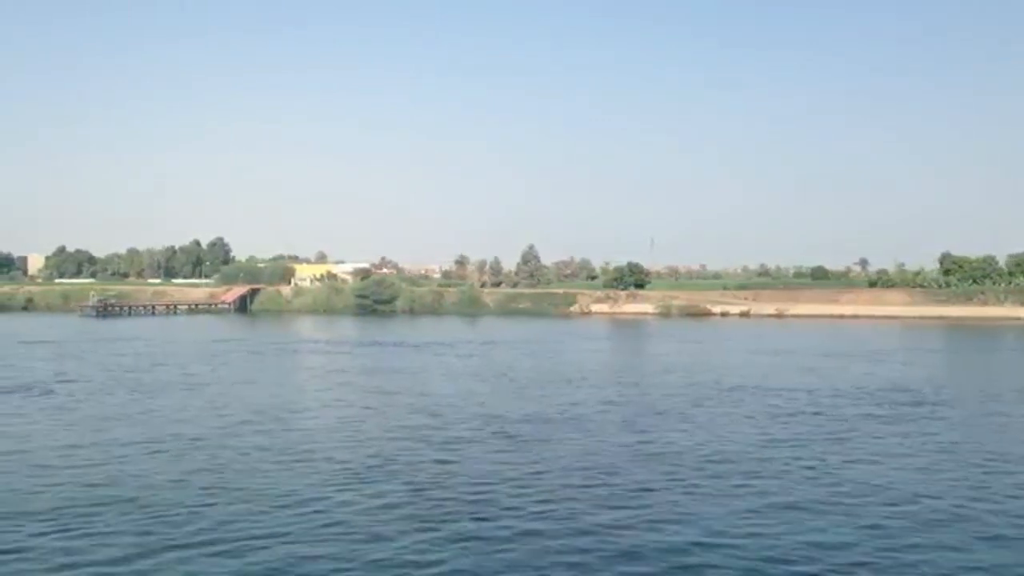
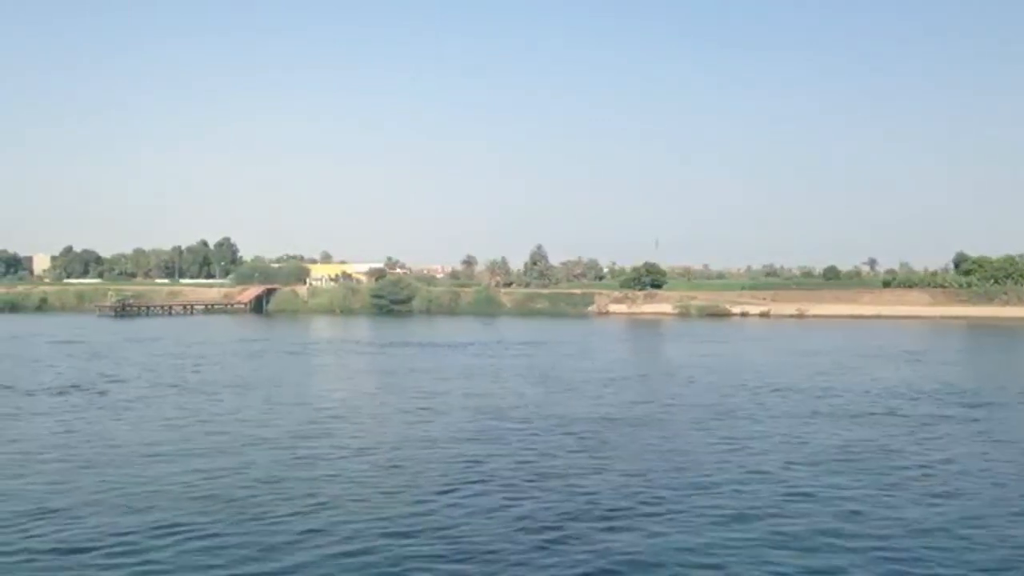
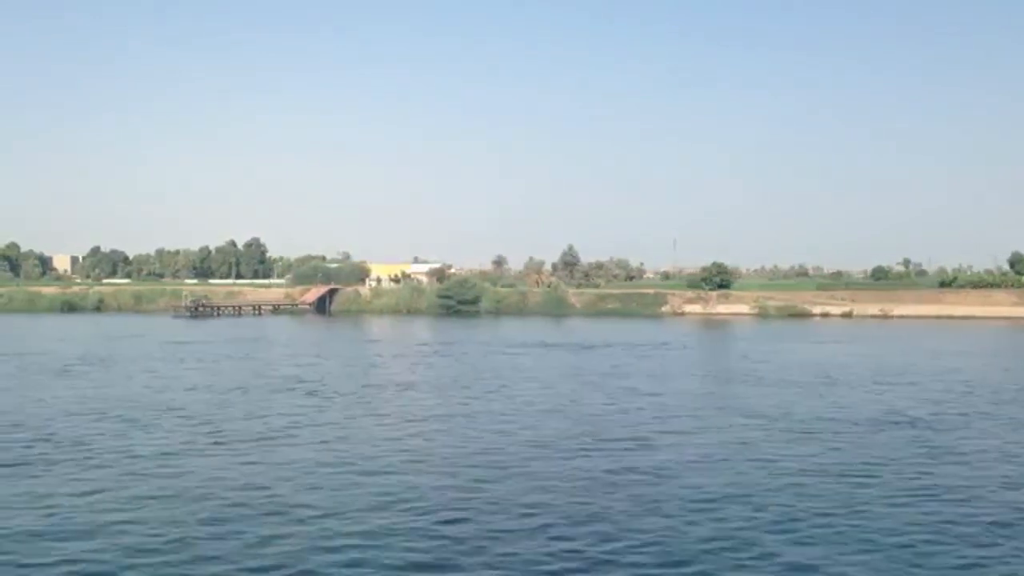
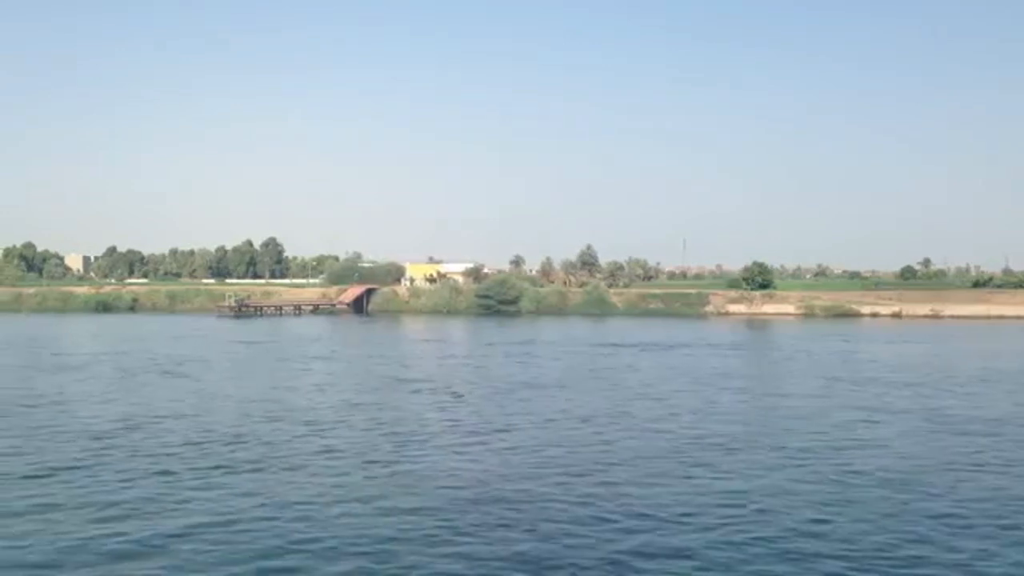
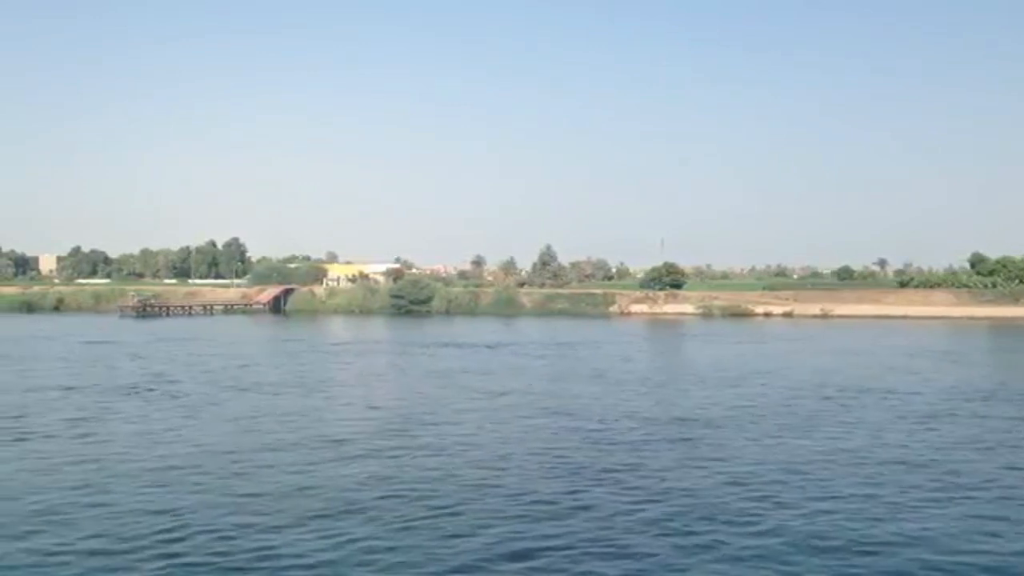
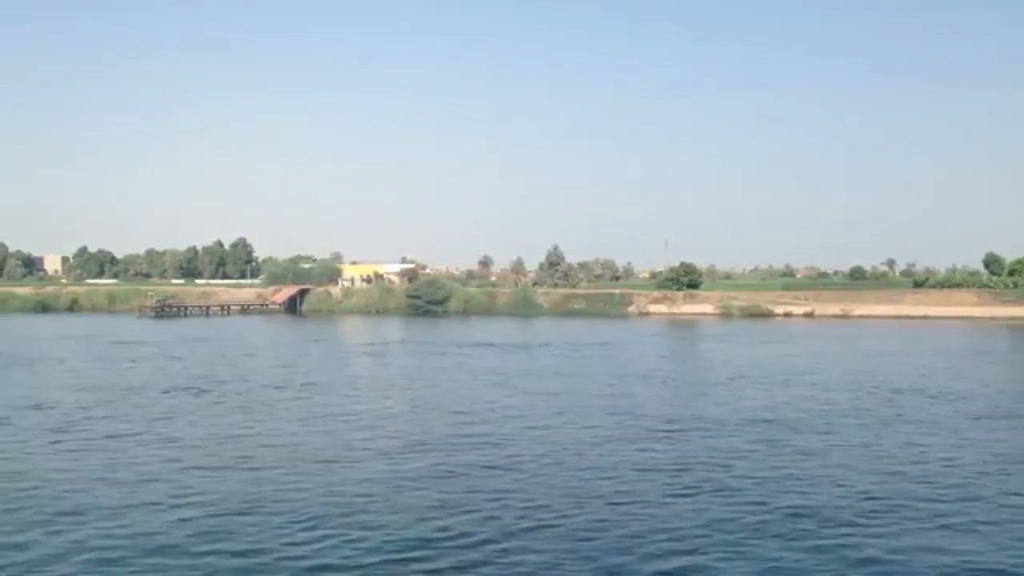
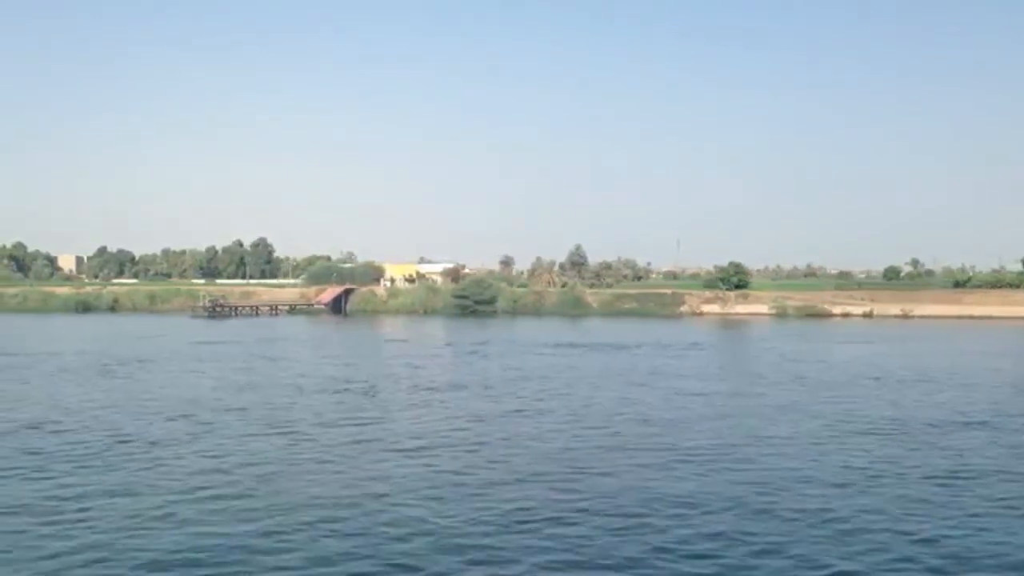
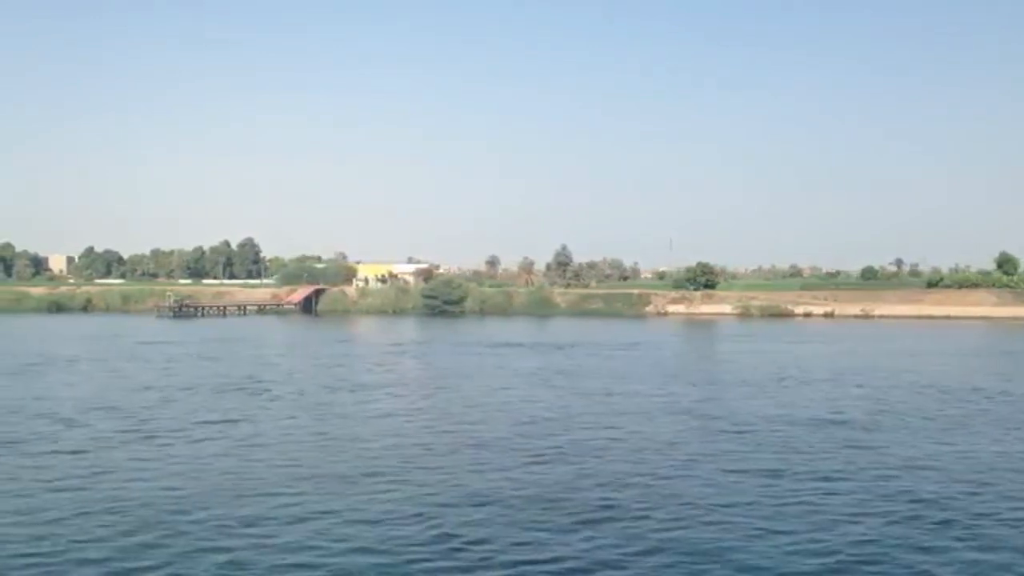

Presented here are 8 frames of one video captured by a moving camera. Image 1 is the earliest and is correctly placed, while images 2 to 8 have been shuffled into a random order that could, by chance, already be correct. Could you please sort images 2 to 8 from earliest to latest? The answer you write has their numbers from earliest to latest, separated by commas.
2, 5, 6, 8, 3, 7, 4
